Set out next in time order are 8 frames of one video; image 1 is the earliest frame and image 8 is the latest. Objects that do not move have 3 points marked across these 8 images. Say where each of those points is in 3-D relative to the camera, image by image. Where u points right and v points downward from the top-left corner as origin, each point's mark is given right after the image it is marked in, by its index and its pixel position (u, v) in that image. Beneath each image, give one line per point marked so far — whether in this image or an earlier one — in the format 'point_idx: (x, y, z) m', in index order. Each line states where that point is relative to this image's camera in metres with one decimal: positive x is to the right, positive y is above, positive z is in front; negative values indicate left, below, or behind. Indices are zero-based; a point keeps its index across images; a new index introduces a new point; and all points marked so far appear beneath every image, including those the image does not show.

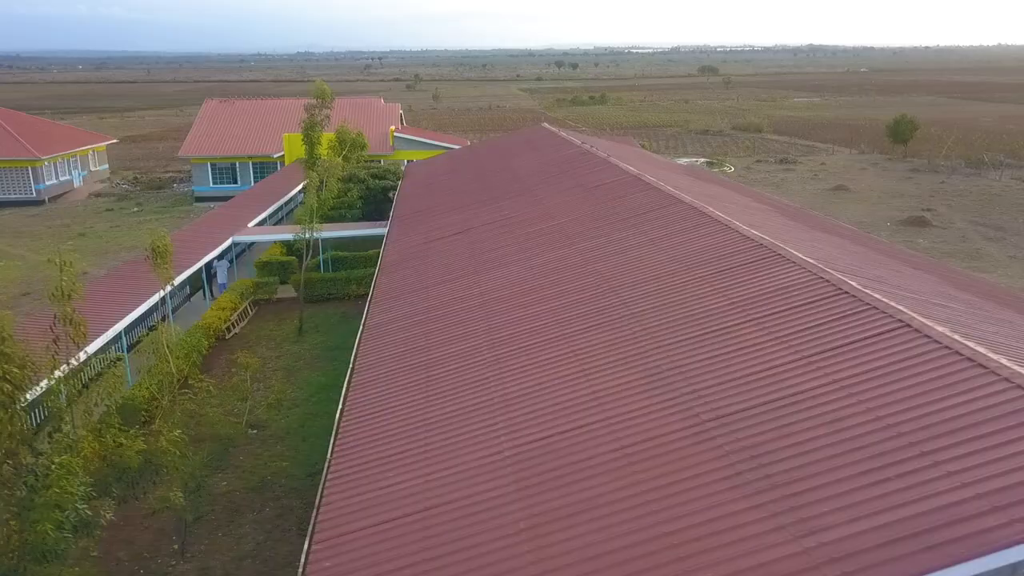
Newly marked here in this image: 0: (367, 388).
0: (-1.5, -1.0, +8.5) m
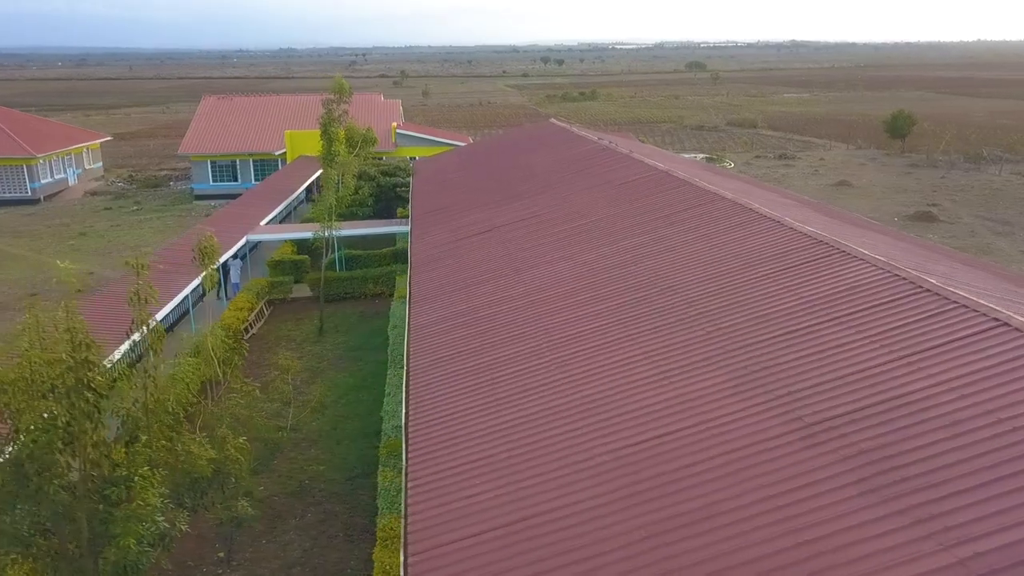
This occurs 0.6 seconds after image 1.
0: (-0.8, -1.0, +8.3) m
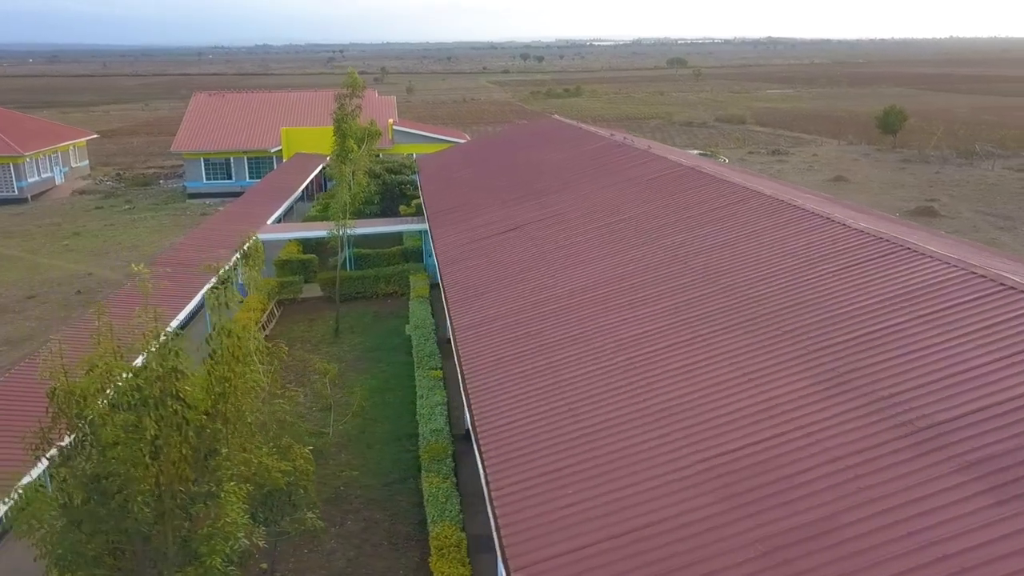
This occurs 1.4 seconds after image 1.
0: (-0.2, -1.1, +8.0) m
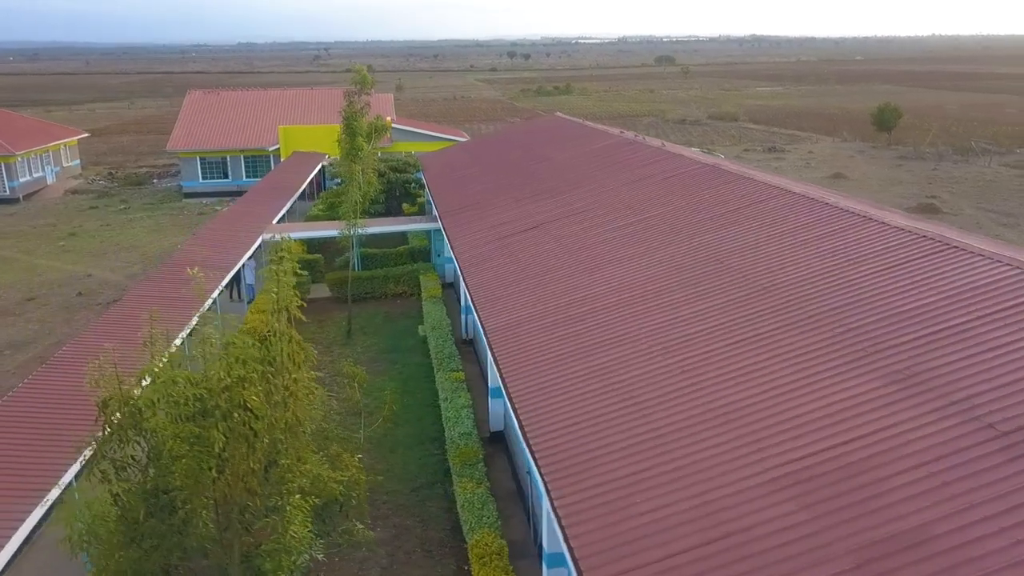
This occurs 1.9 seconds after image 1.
0: (+0.2, -1.1, +7.8) m
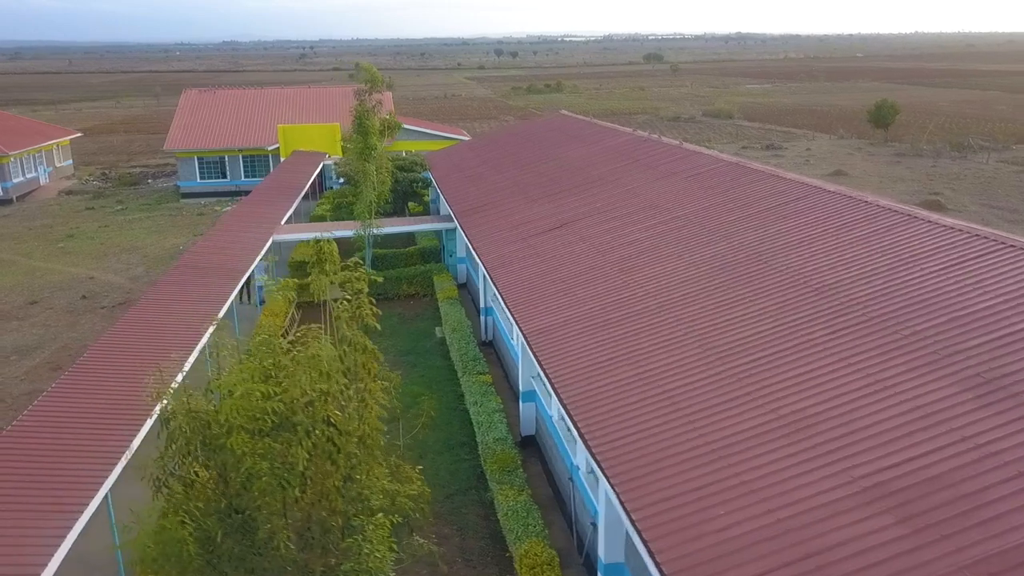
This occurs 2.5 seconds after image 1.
0: (+0.8, -1.1, +7.6) m
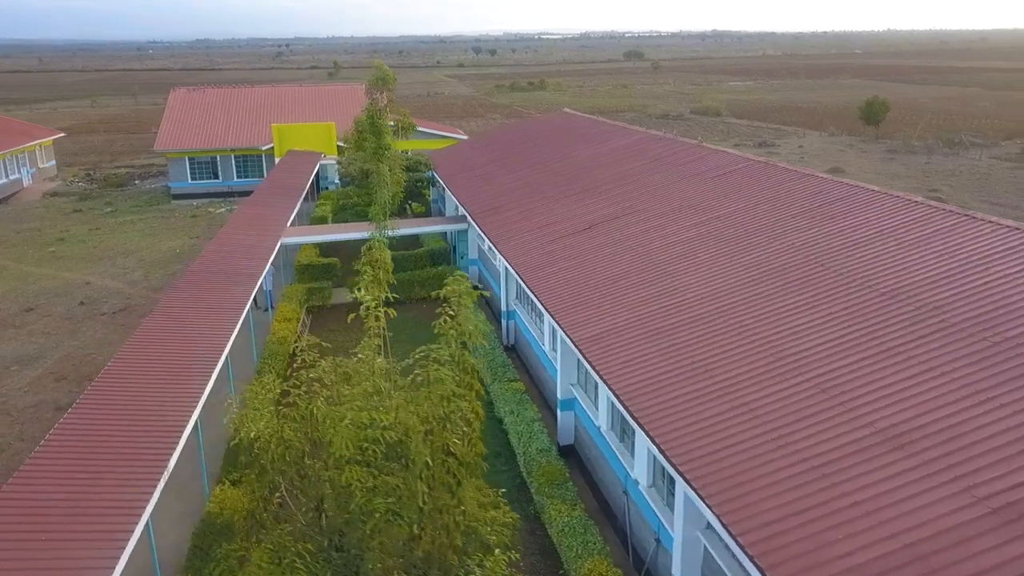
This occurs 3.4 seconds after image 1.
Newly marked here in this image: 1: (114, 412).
0: (+1.4, -1.2, +7.3) m
1: (-4.5, -1.3, +9.2) m
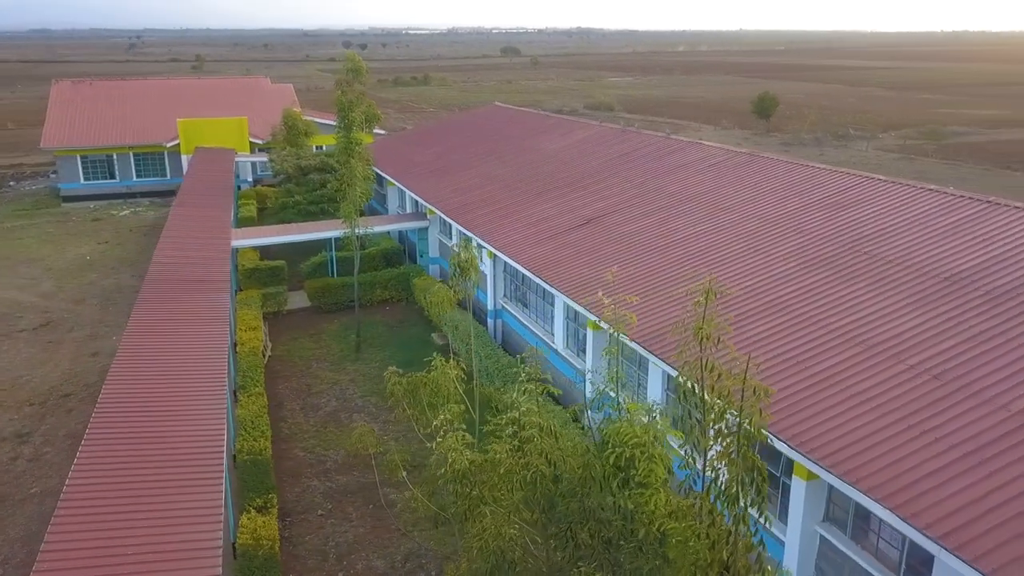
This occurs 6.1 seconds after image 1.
0: (+2.3, -1.1, +7.1) m
1: (-3.8, -1.5, +8.2) m
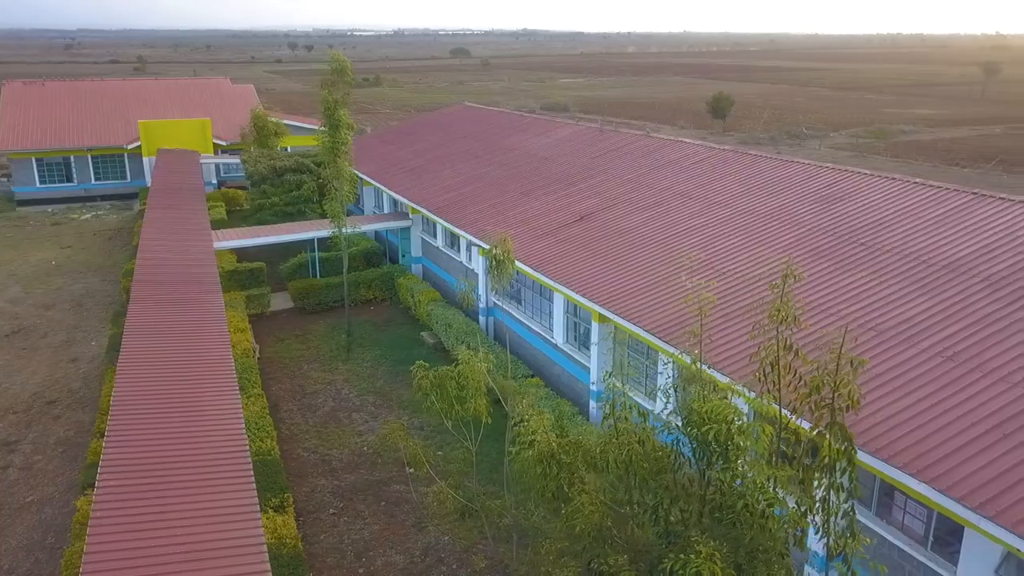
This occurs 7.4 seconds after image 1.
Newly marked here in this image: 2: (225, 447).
0: (+2.6, -1.0, +7.4) m
1: (-3.5, -1.5, +8.1) m
2: (-2.8, -1.6, +7.9) m
